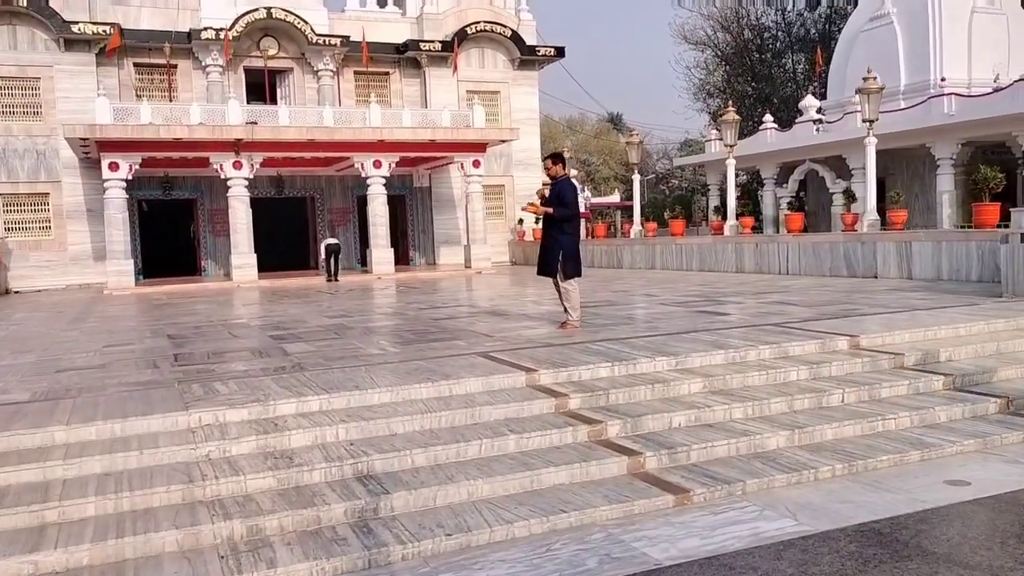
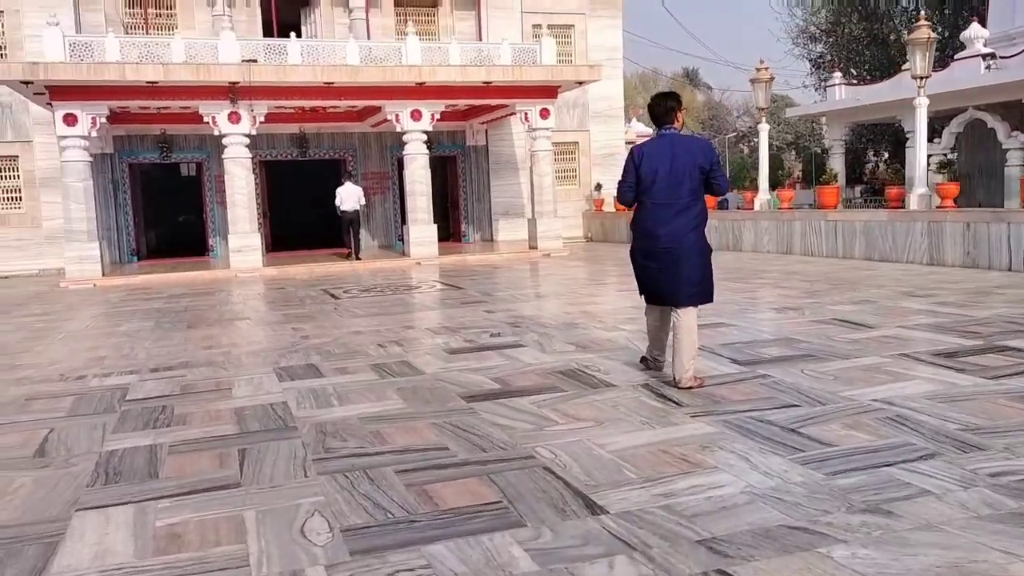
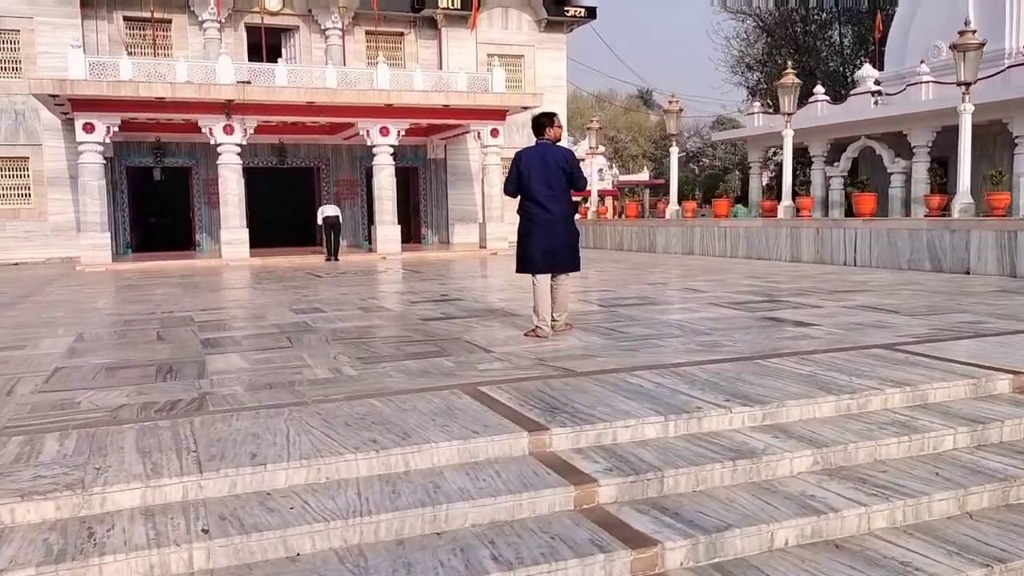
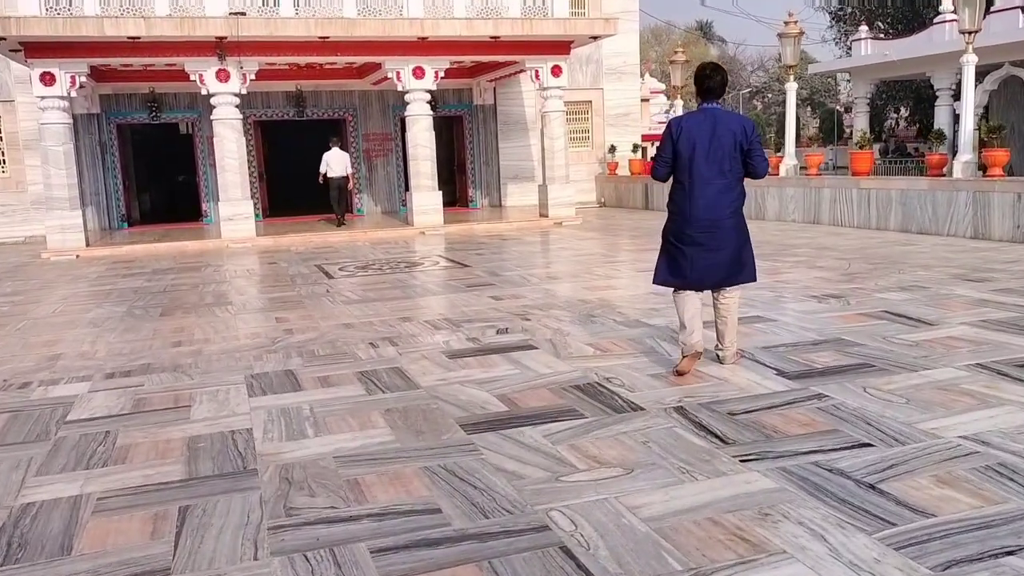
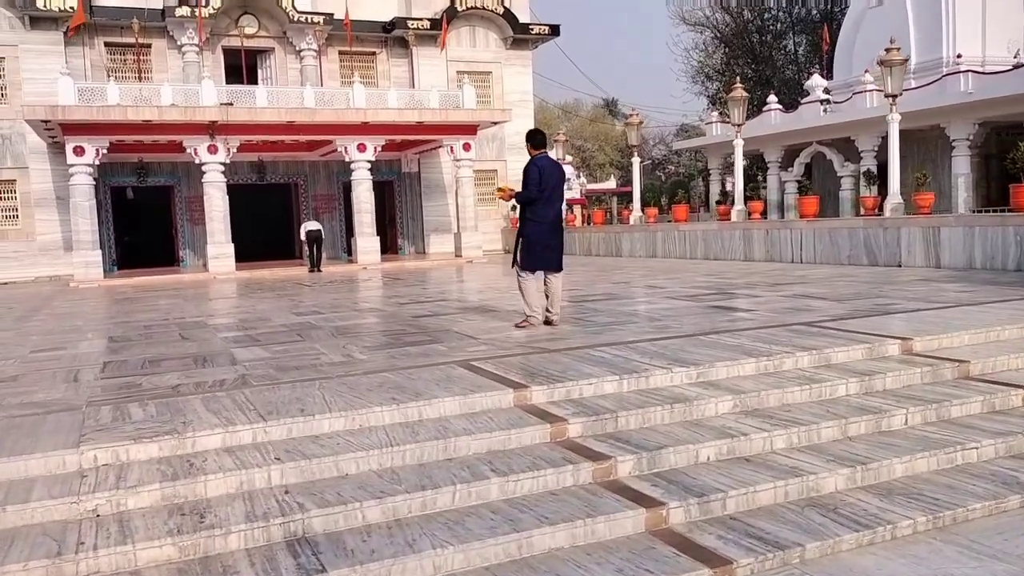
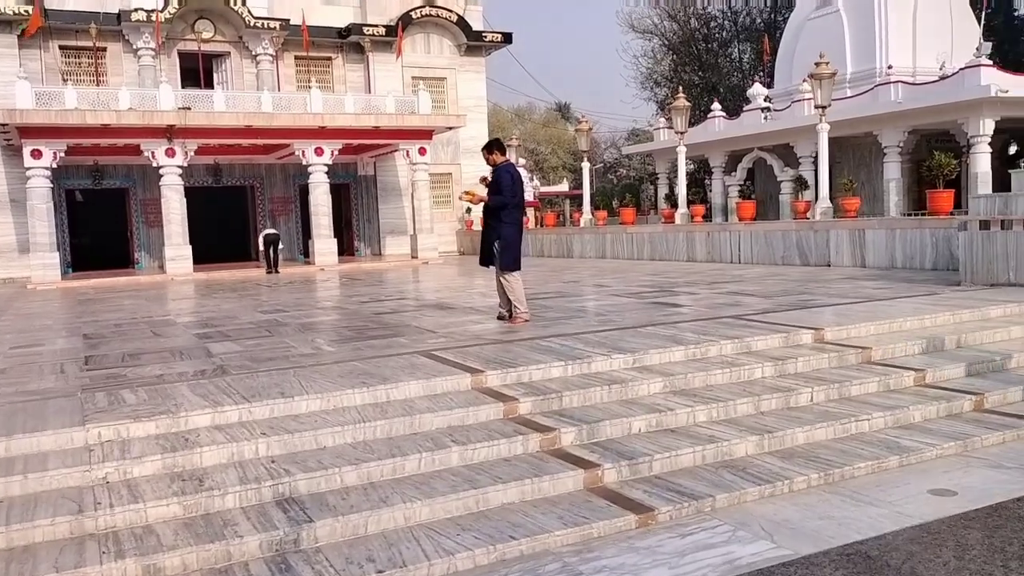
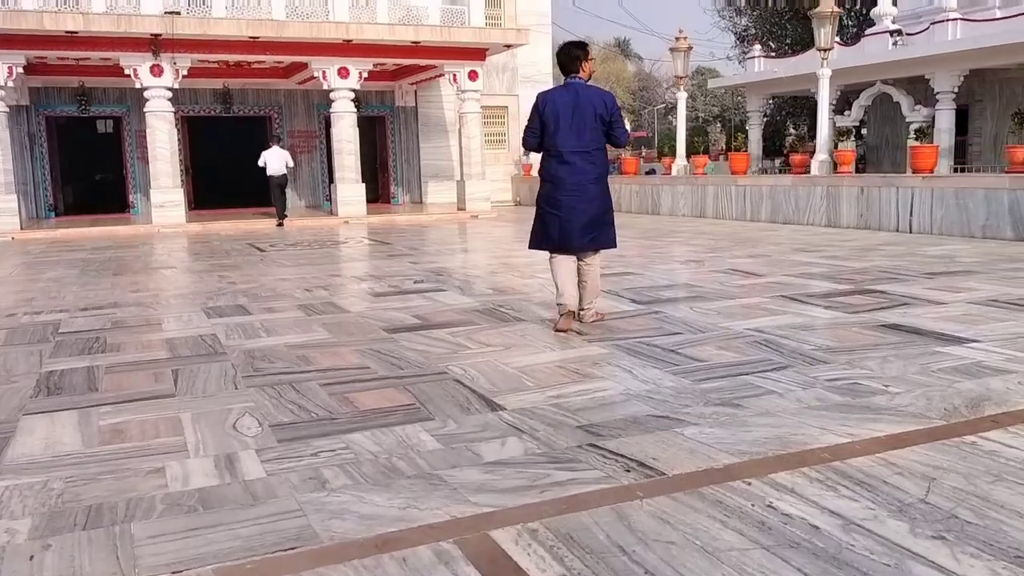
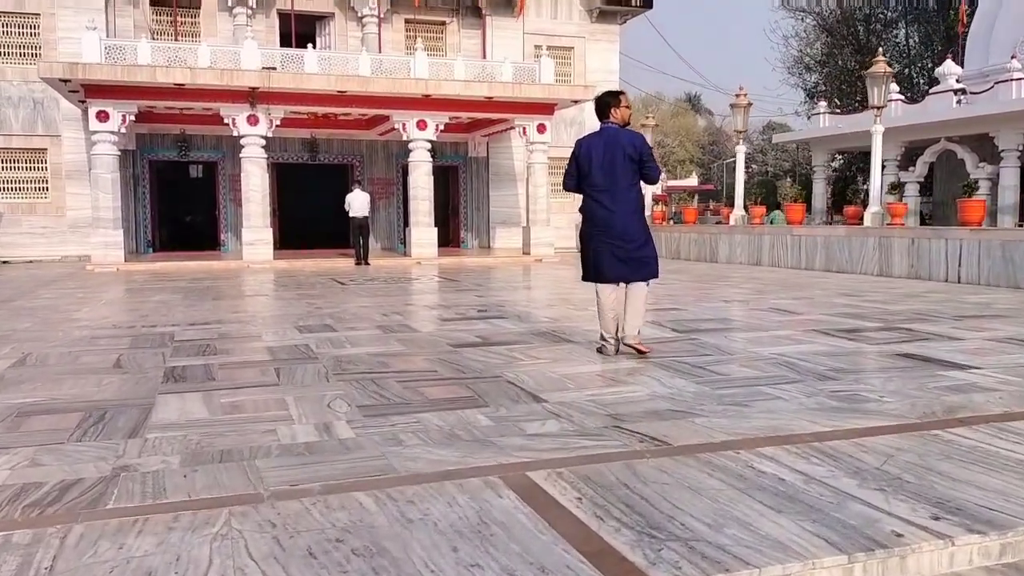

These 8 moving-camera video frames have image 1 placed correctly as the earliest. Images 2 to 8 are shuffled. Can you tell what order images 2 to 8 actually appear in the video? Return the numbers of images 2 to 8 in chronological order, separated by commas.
6, 5, 3, 8, 7, 2, 4
